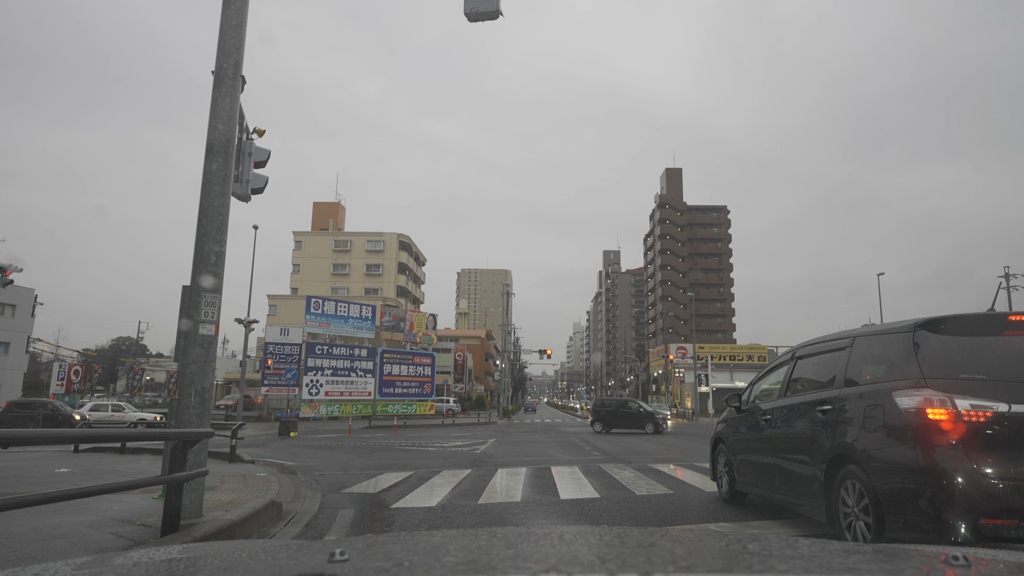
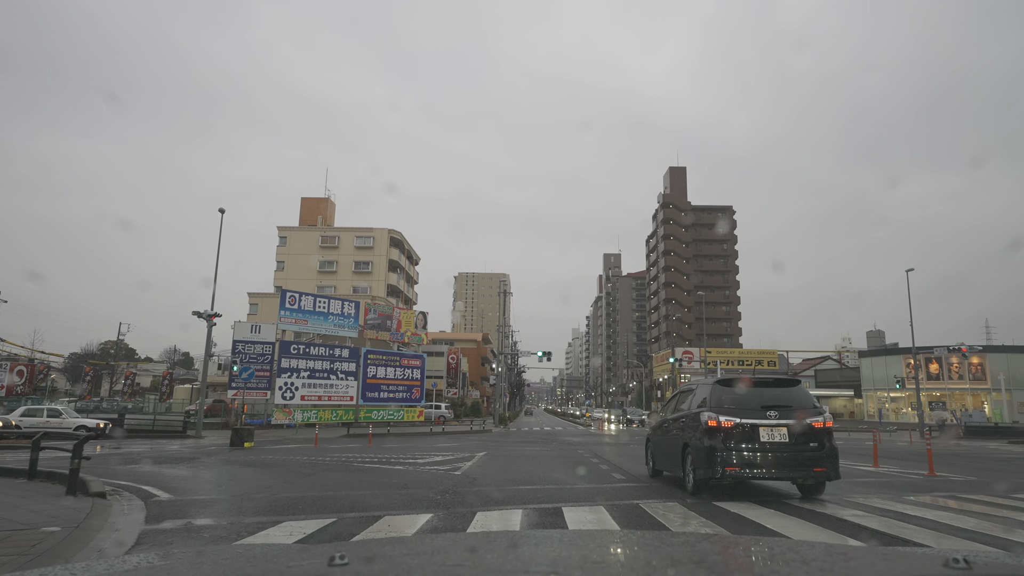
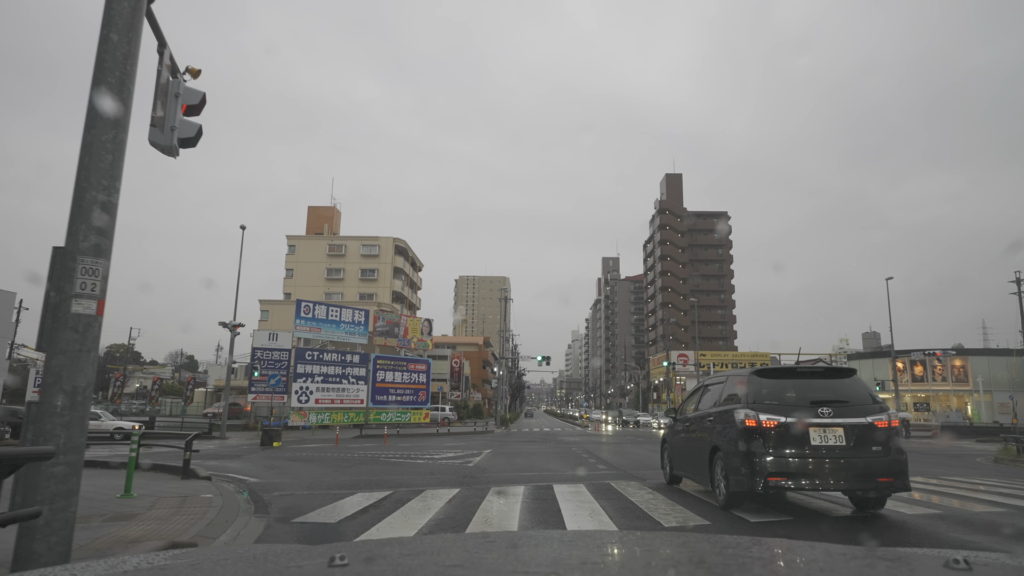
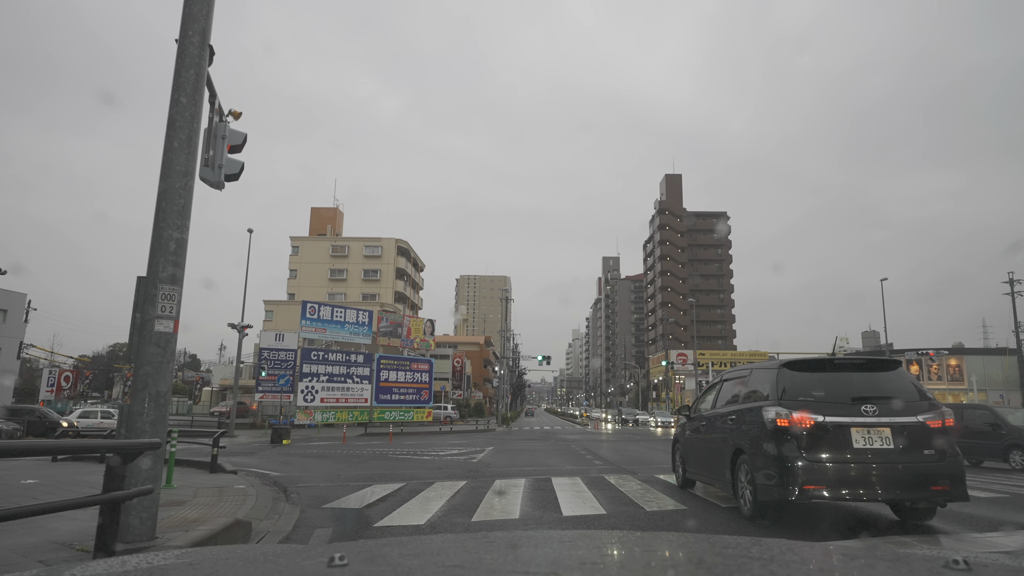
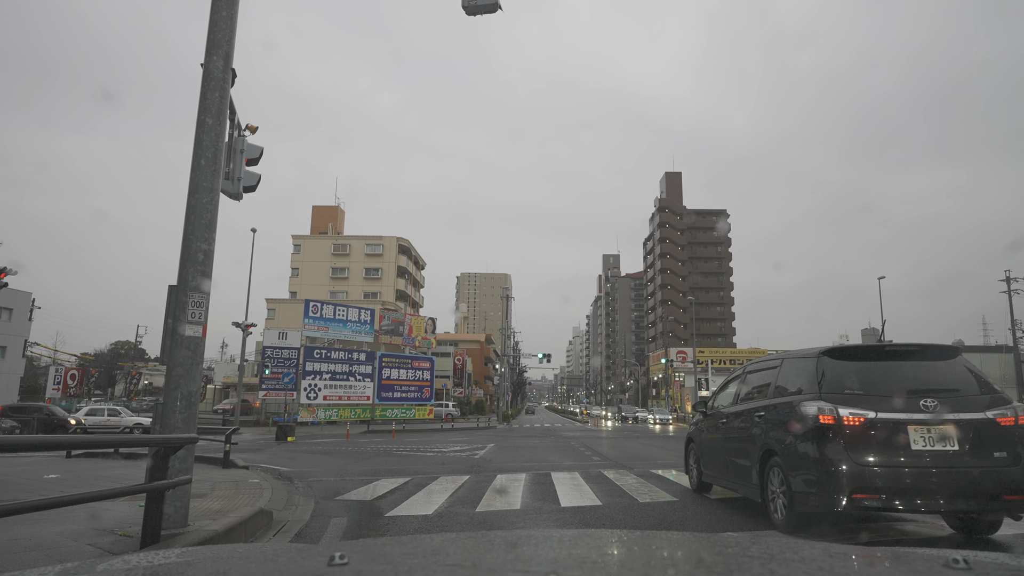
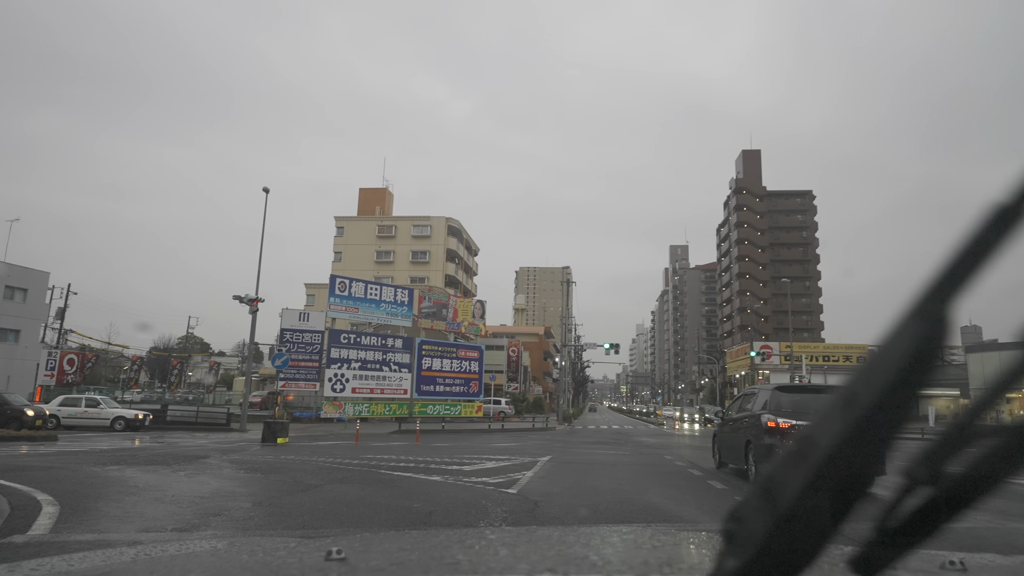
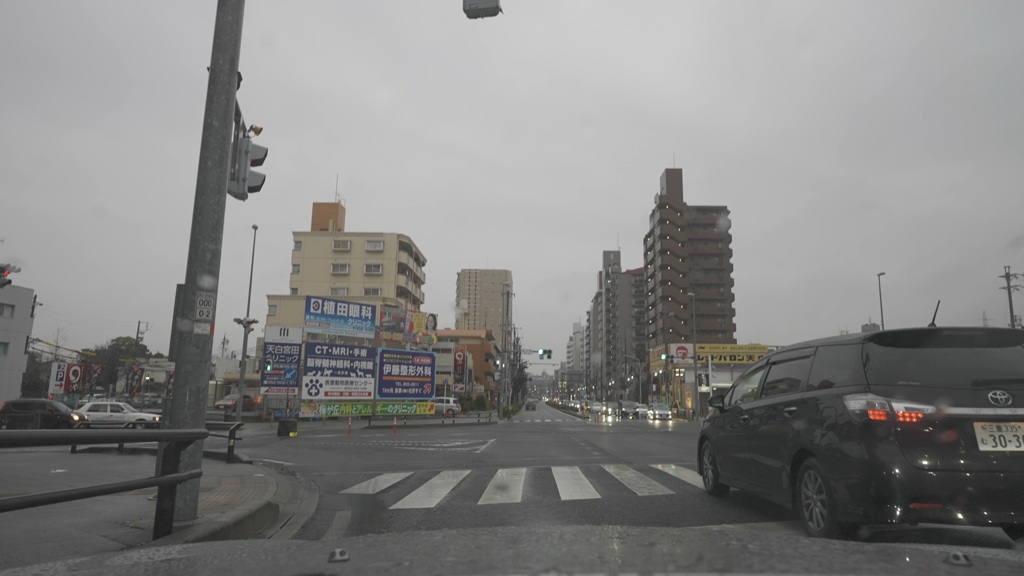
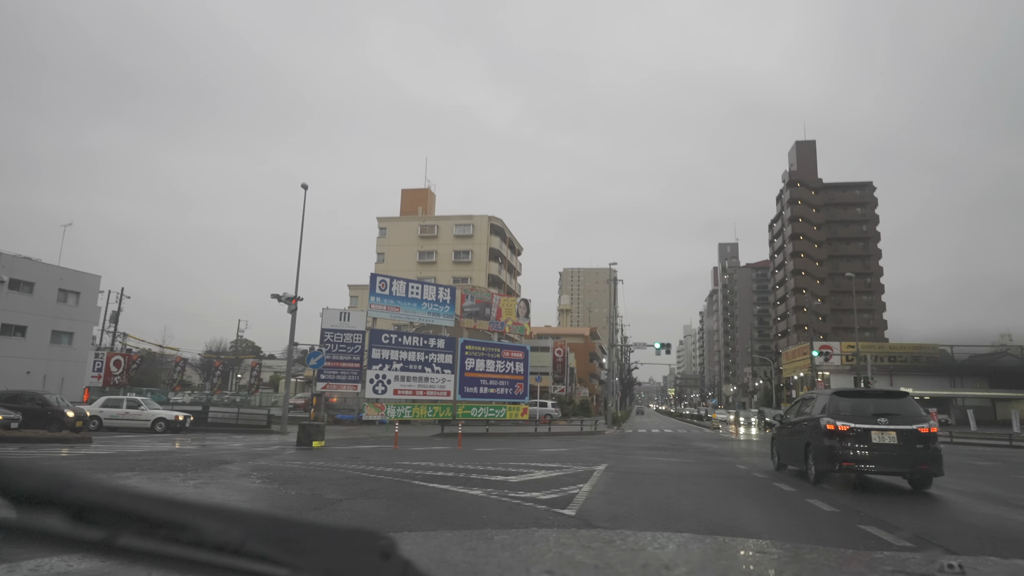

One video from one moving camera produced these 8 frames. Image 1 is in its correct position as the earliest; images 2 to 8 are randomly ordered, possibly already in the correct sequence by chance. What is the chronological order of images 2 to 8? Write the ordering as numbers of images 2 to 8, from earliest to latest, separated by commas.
7, 5, 4, 3, 2, 6, 8
